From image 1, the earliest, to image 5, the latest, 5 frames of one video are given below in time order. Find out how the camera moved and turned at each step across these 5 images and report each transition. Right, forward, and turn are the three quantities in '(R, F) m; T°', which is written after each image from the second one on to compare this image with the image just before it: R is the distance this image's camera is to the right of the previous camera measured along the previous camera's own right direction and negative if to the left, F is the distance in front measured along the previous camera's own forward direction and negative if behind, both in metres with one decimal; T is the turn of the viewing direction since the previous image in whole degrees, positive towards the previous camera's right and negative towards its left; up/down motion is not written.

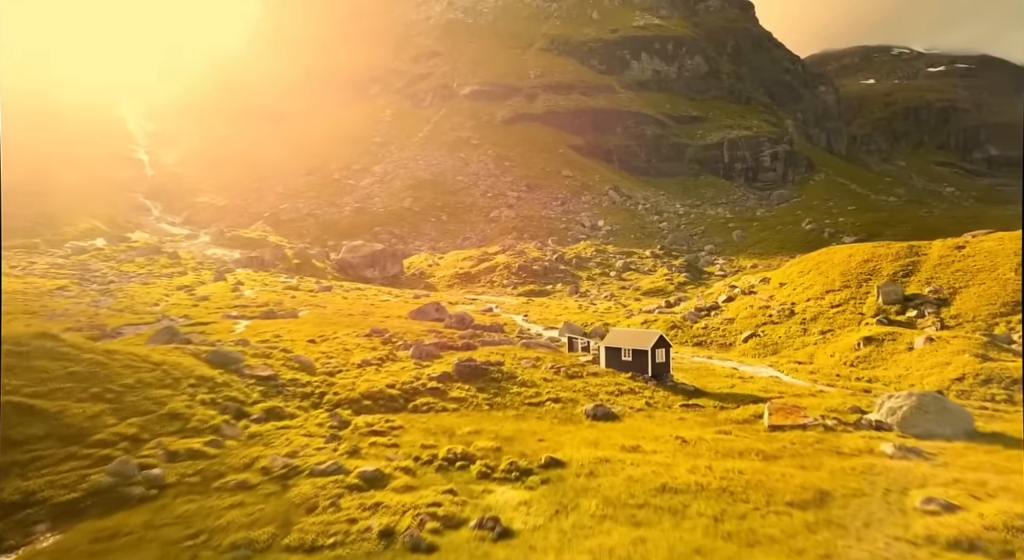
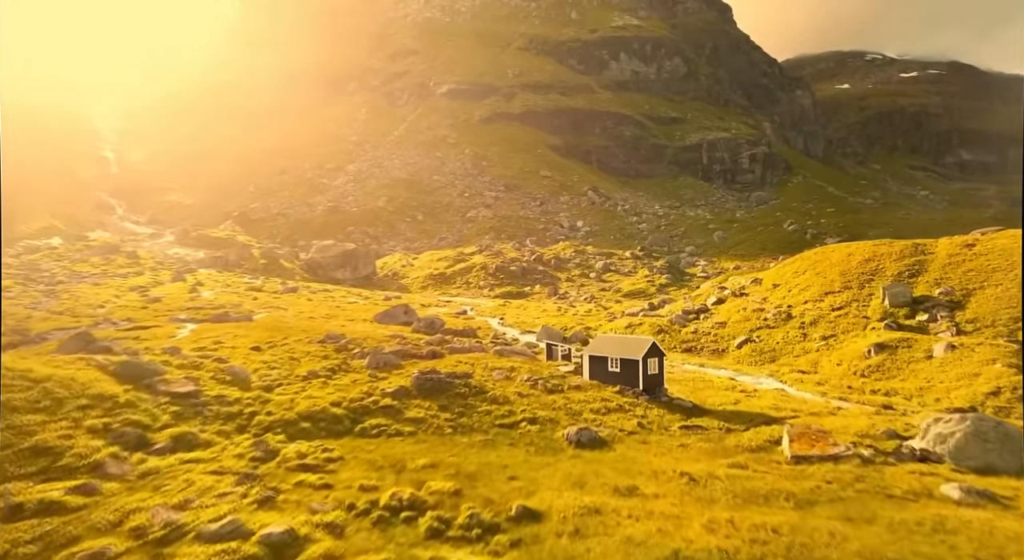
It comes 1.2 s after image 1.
(+0.6, +6.8) m; +2°
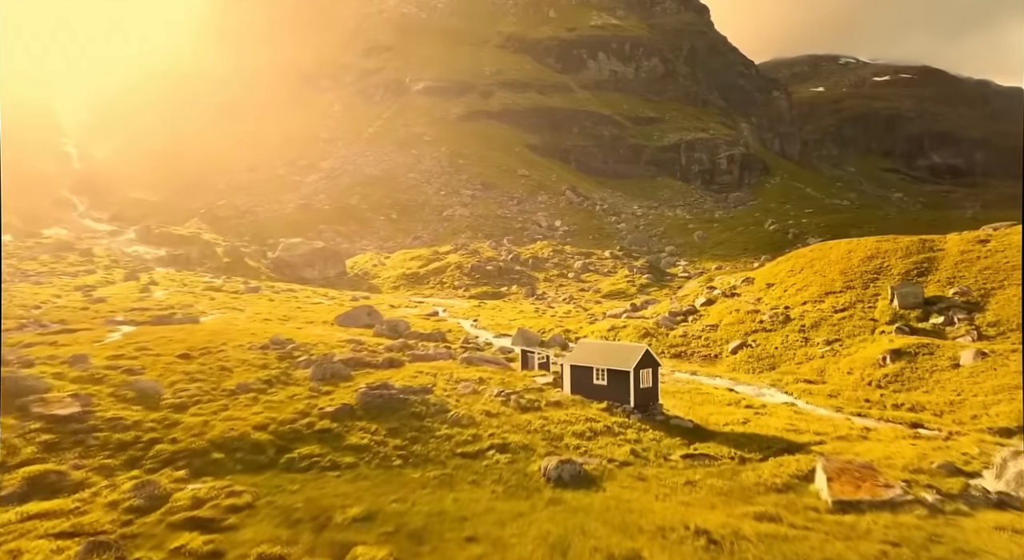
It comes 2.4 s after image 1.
(+0.6, +6.8) m; +2°
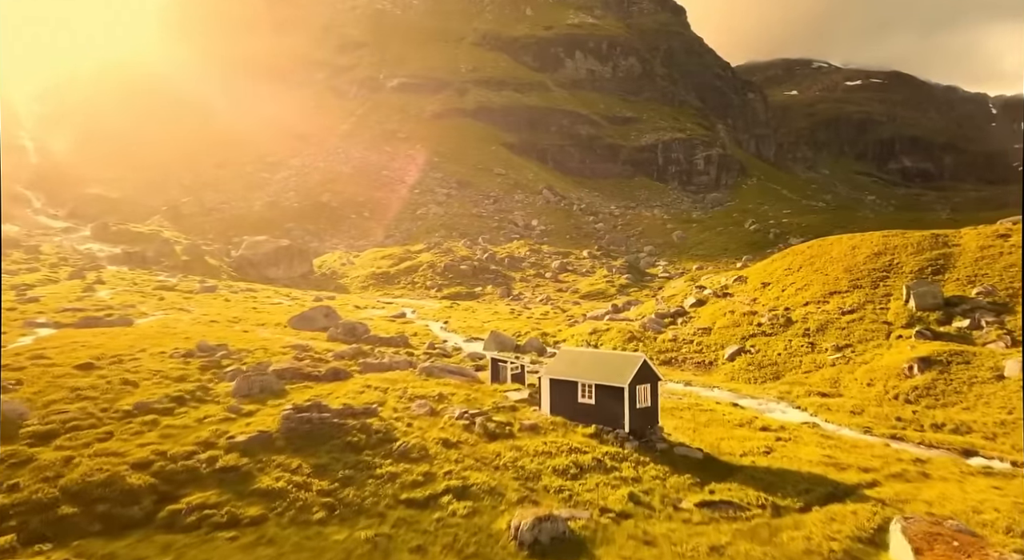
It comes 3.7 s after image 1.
(+0.5, +7.1) m; +2°
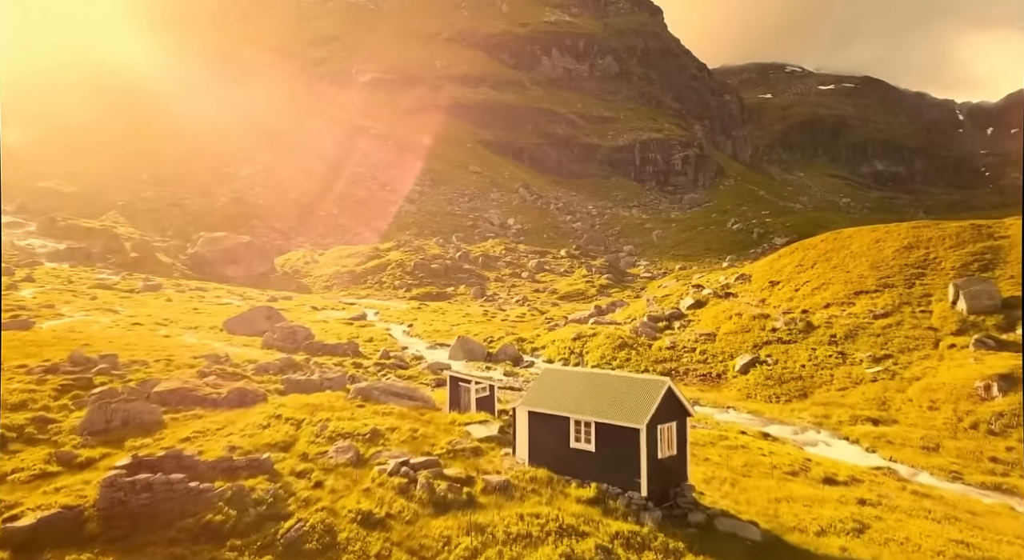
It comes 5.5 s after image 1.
(+0.4, +9.4) m; +2°
